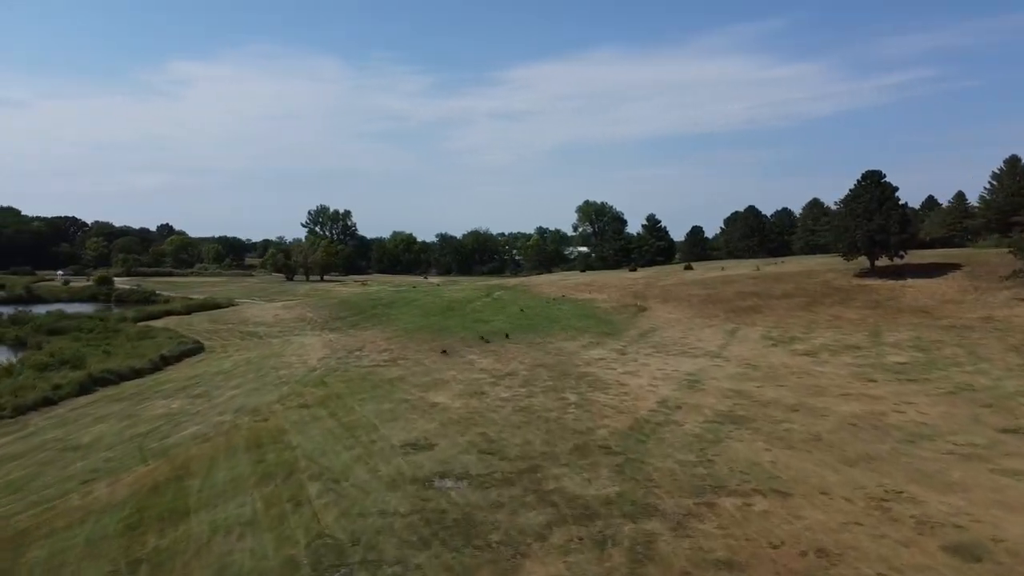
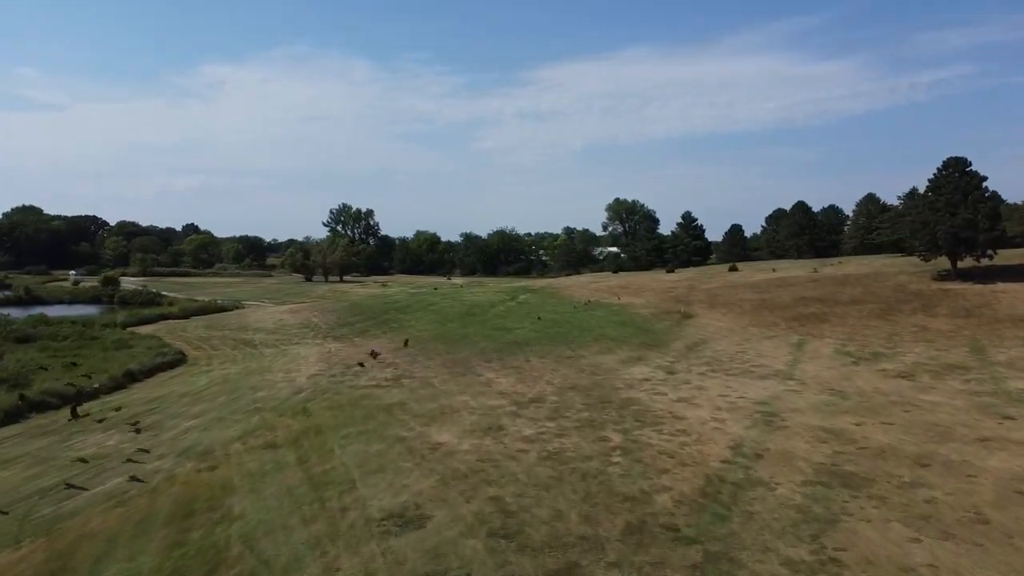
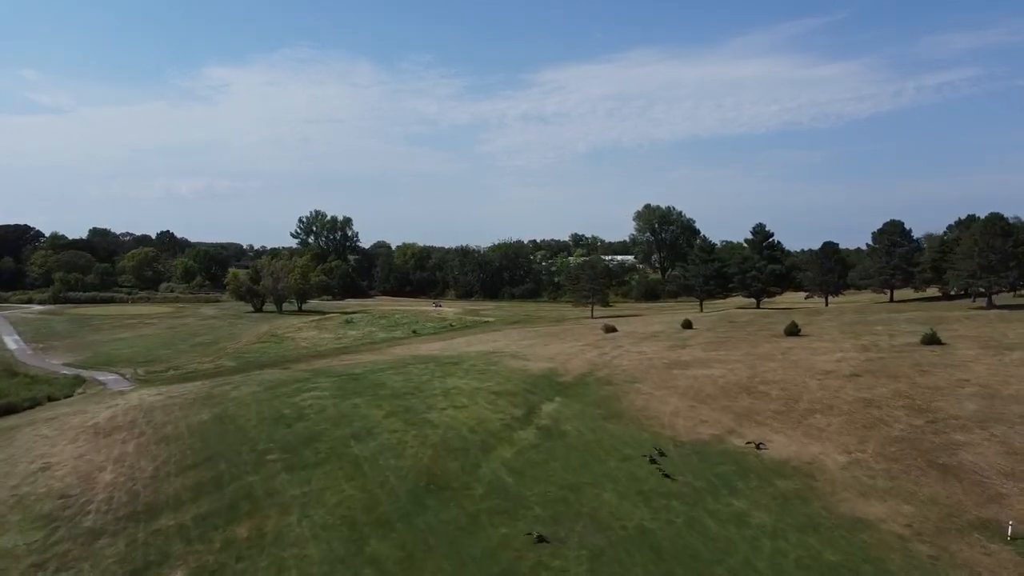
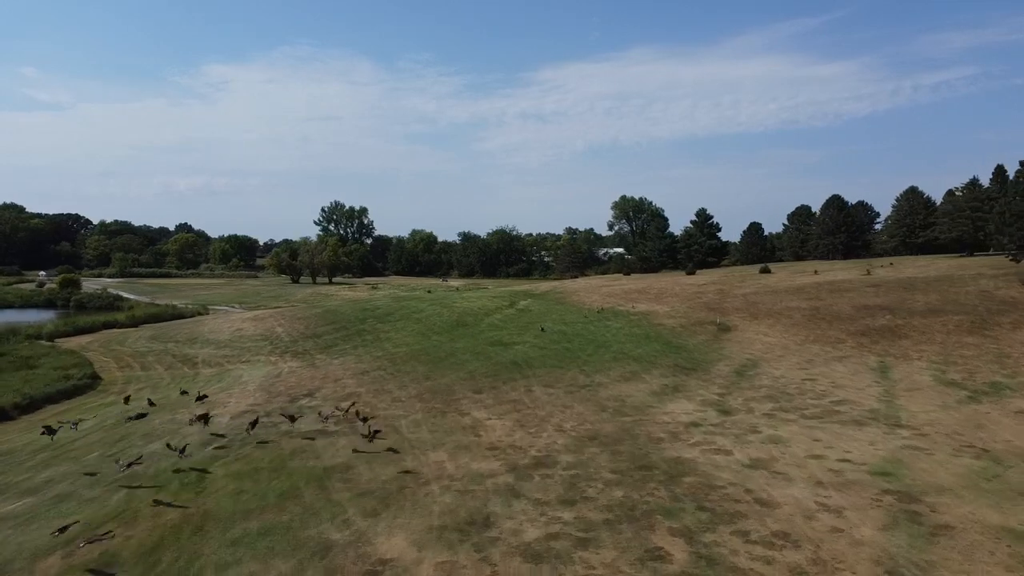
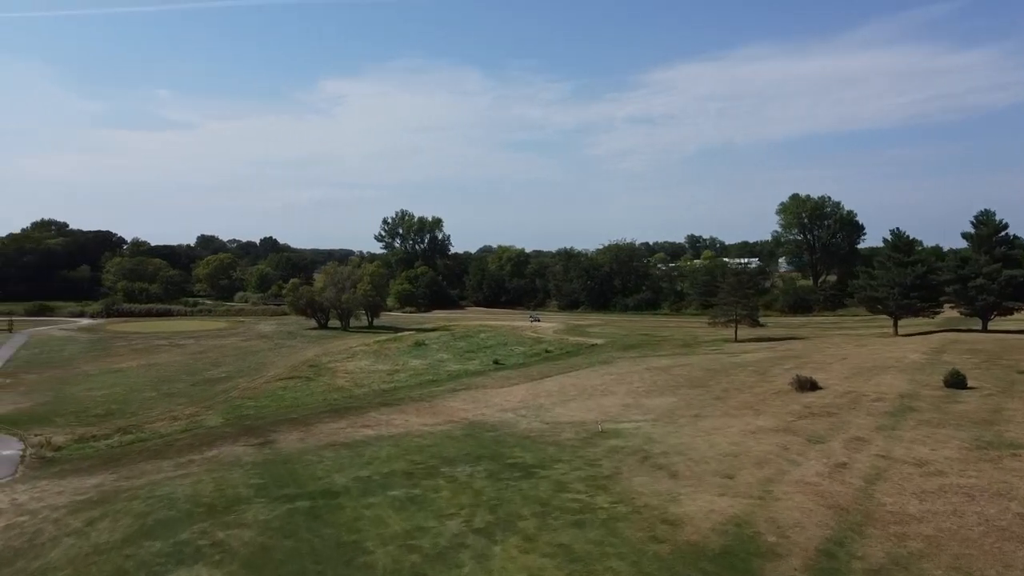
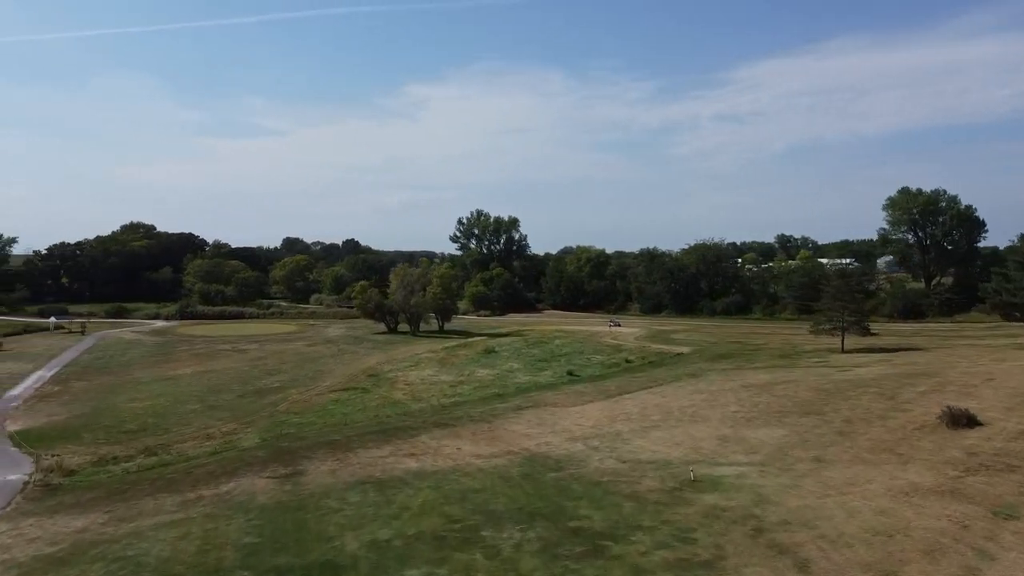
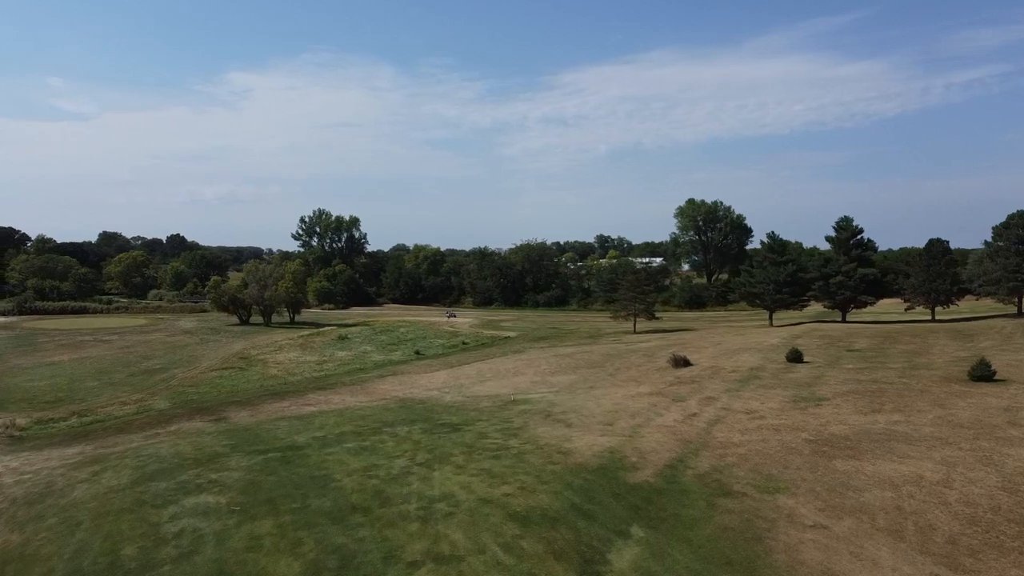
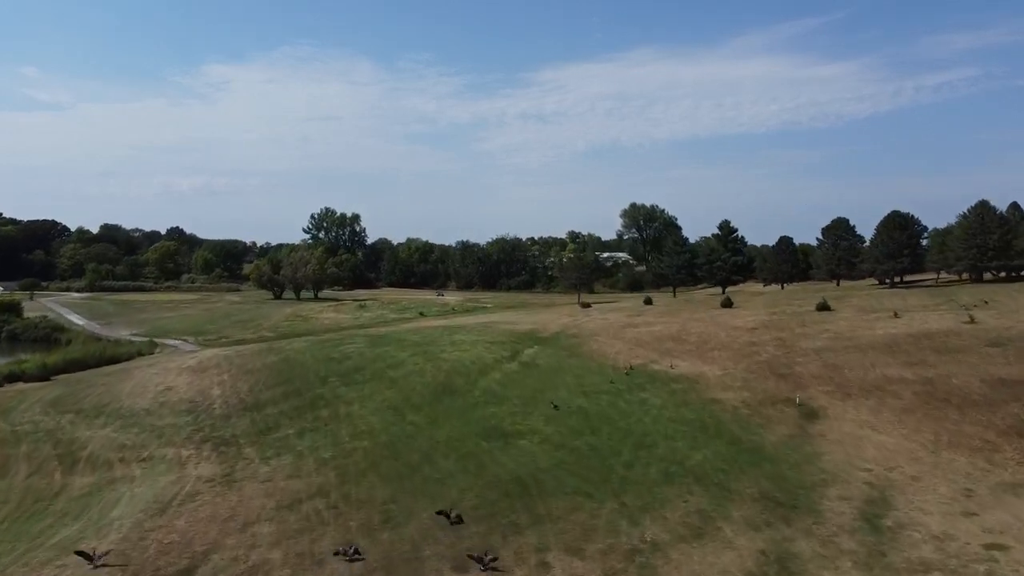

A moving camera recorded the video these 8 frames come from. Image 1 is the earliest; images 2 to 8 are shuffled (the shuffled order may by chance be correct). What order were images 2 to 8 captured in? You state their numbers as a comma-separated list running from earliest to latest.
2, 4, 8, 3, 7, 5, 6
